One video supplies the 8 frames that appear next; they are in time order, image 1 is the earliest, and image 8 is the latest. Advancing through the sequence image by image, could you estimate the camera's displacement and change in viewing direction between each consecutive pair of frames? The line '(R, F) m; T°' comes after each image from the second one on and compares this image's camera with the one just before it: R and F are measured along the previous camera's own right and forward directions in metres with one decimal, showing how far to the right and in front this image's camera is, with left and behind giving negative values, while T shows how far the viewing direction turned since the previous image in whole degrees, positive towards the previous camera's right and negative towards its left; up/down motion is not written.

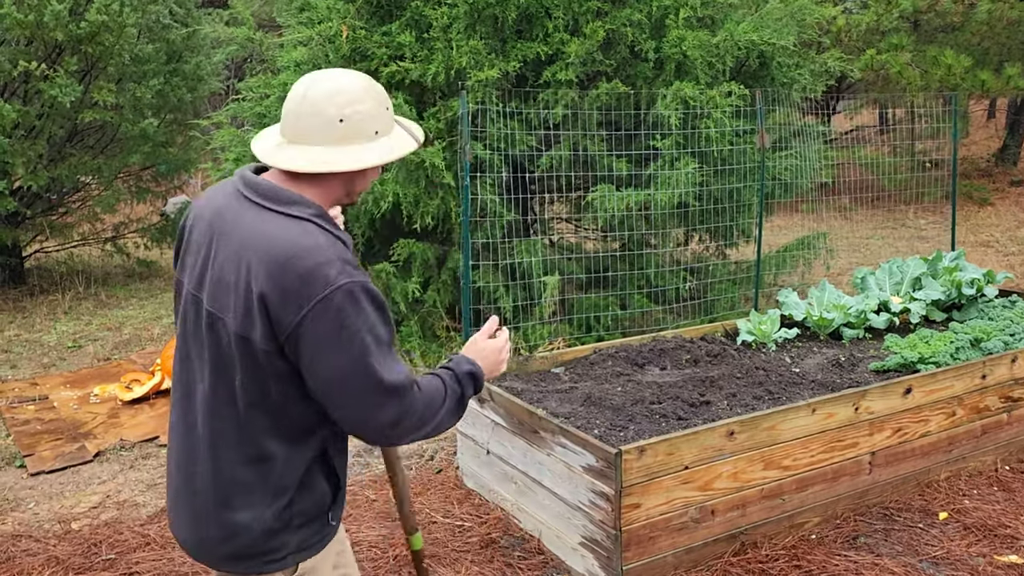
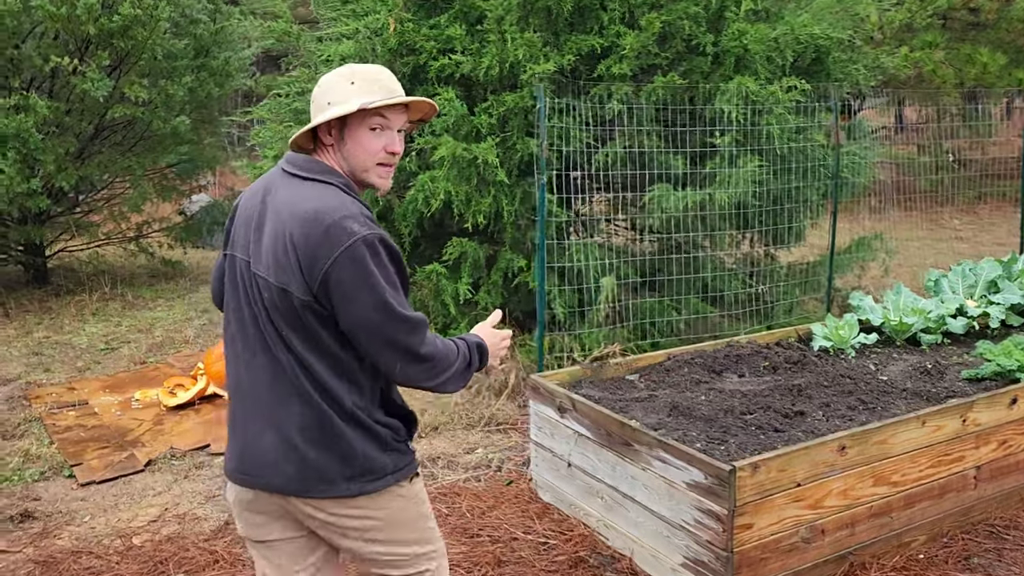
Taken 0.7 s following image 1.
(-0.4, +0.2) m; 0°
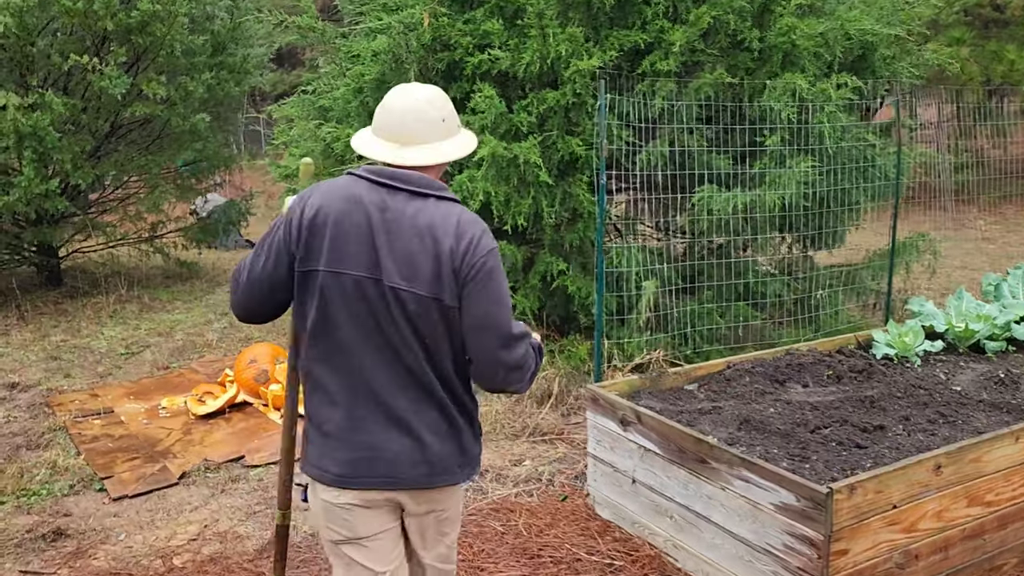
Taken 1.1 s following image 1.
(-0.3, +0.2) m; 0°
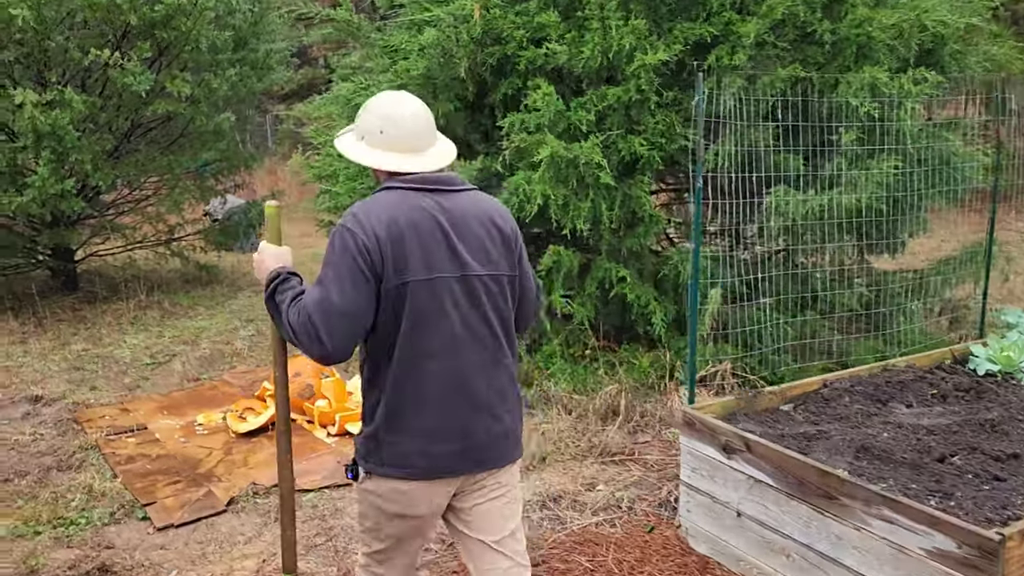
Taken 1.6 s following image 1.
(-0.4, +0.3) m; 0°
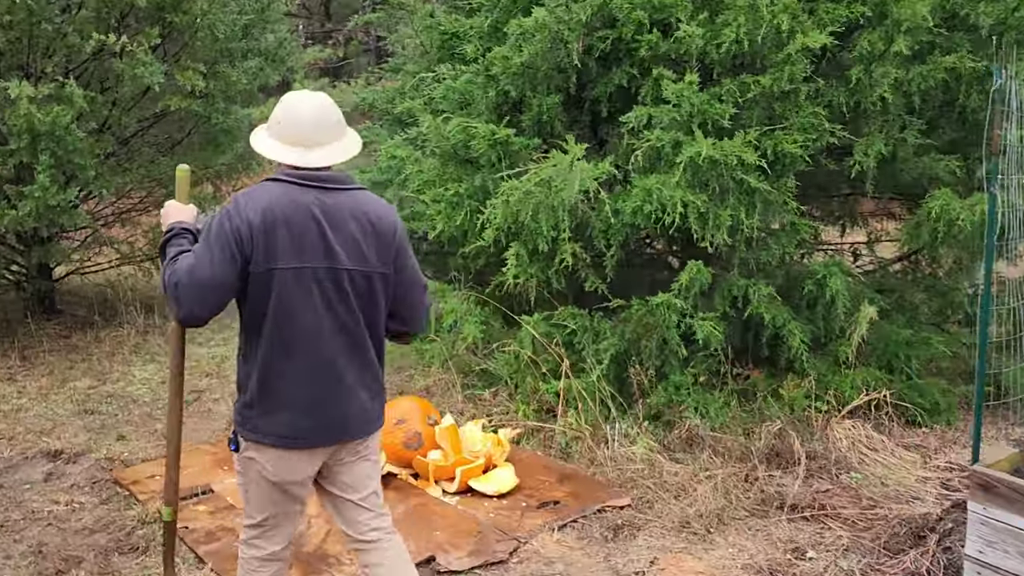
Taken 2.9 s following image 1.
(-1.1, +0.8) m; +5°
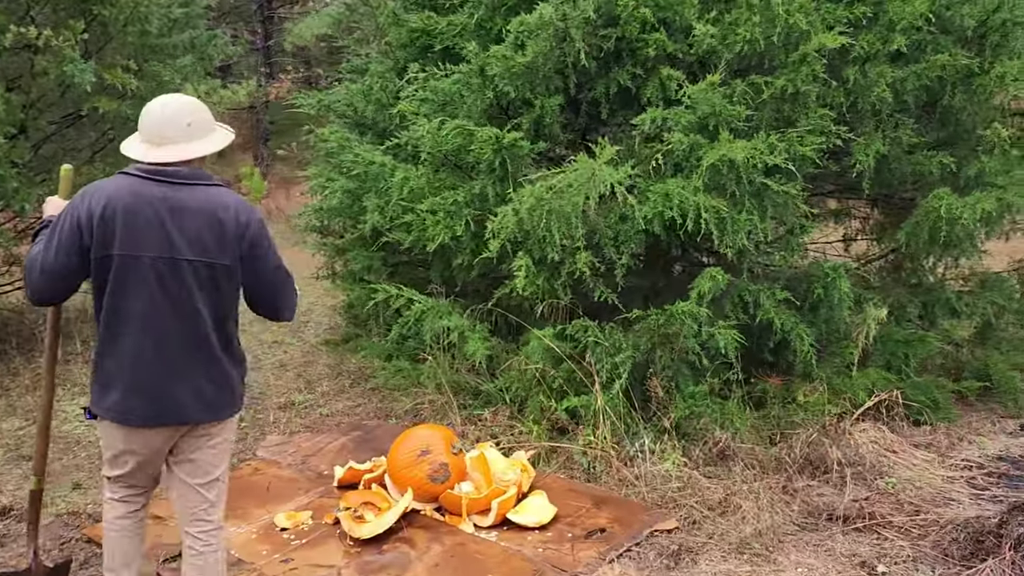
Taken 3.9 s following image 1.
(-0.7, +0.3) m; +8°
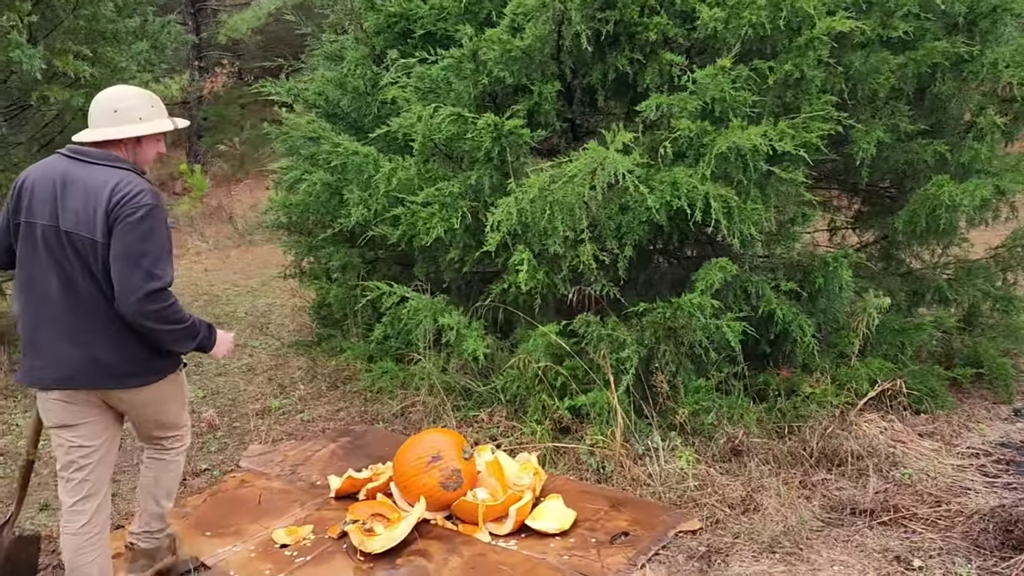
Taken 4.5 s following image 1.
(-0.3, +0.2) m; +4°
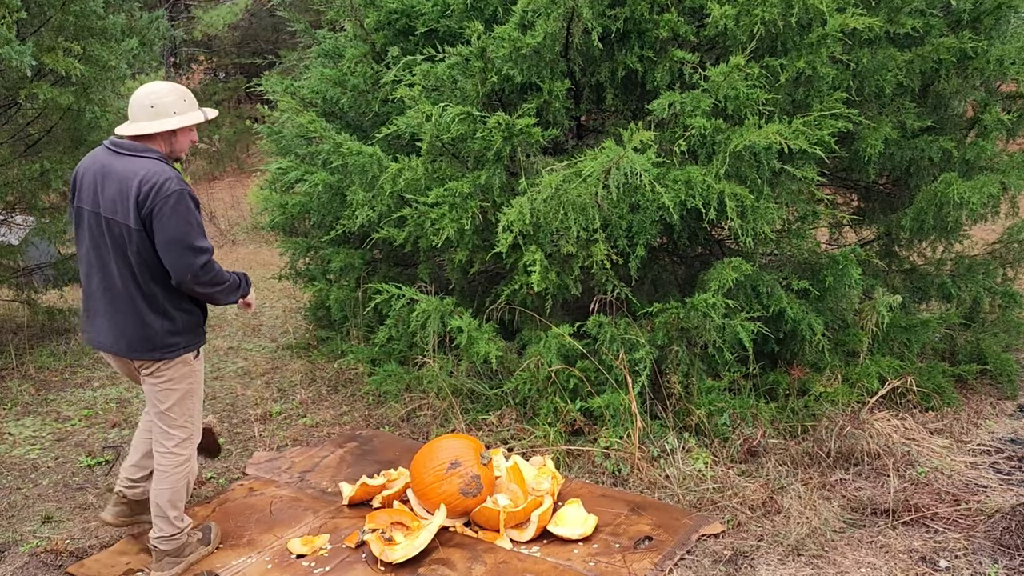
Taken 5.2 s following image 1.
(-0.2, +0.1) m; +2°
